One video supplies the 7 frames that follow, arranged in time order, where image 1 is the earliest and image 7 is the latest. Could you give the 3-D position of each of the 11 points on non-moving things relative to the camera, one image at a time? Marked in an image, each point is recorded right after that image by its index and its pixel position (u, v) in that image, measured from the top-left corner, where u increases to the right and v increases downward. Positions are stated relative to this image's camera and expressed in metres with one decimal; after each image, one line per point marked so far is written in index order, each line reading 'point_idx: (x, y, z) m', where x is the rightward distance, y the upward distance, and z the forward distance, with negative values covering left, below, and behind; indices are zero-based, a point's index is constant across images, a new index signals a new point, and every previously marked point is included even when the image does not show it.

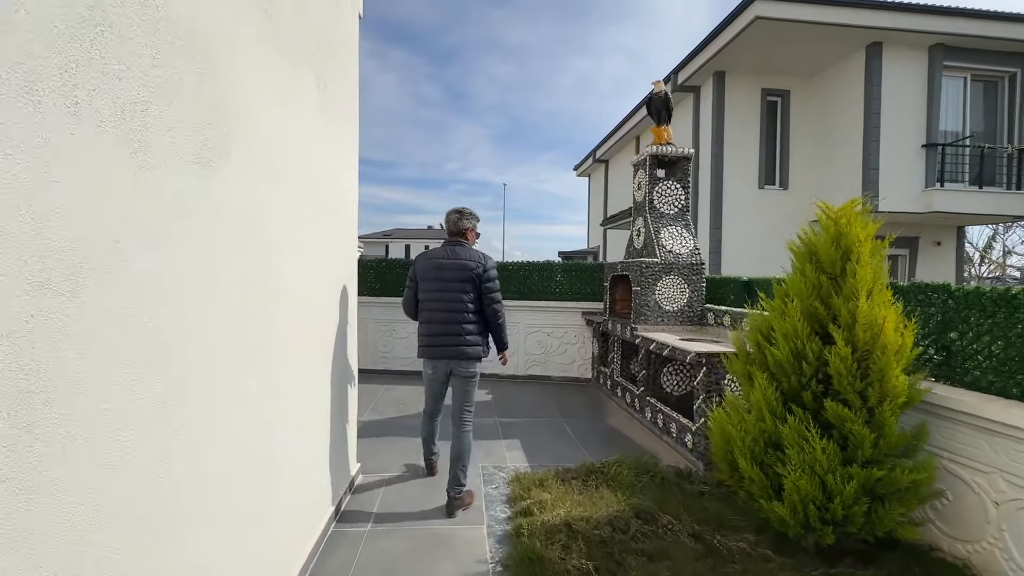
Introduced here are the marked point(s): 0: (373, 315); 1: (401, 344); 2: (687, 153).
0: (-2.2, -0.5, +7.2) m
1: (-1.7, -0.9, +7.2) m
2: (+2.0, +1.5, +5.2) m
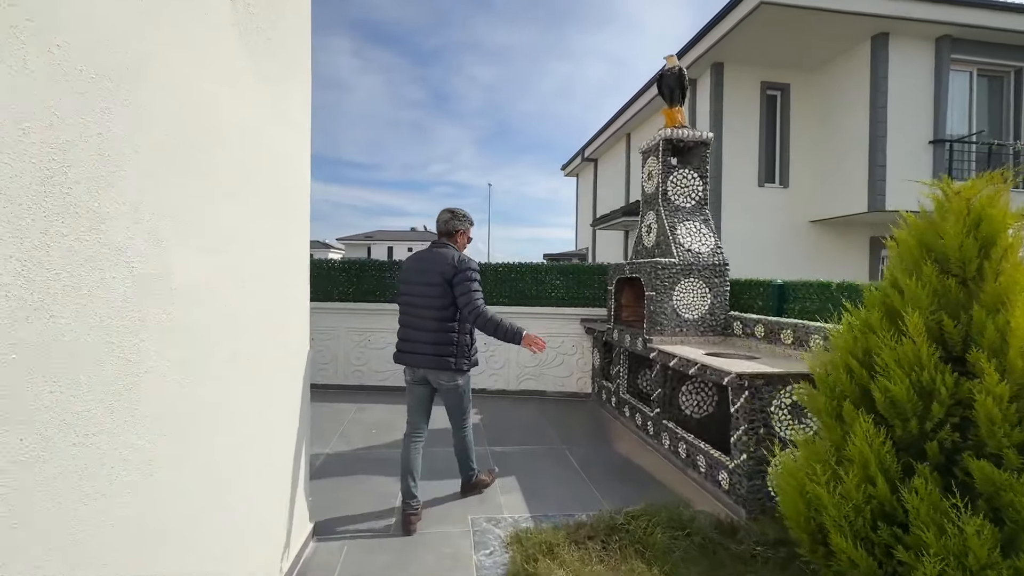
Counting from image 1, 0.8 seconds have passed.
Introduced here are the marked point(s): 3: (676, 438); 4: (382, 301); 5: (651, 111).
0: (-2.3, -0.5, +6.4) m
1: (-1.9, -1.0, +6.4) m
2: (+1.9, +1.5, +4.5) m
3: (+1.4, -1.3, +3.9) m
4: (-1.8, -0.2, +6.5) m
5: (+3.6, +4.6, +12.2) m
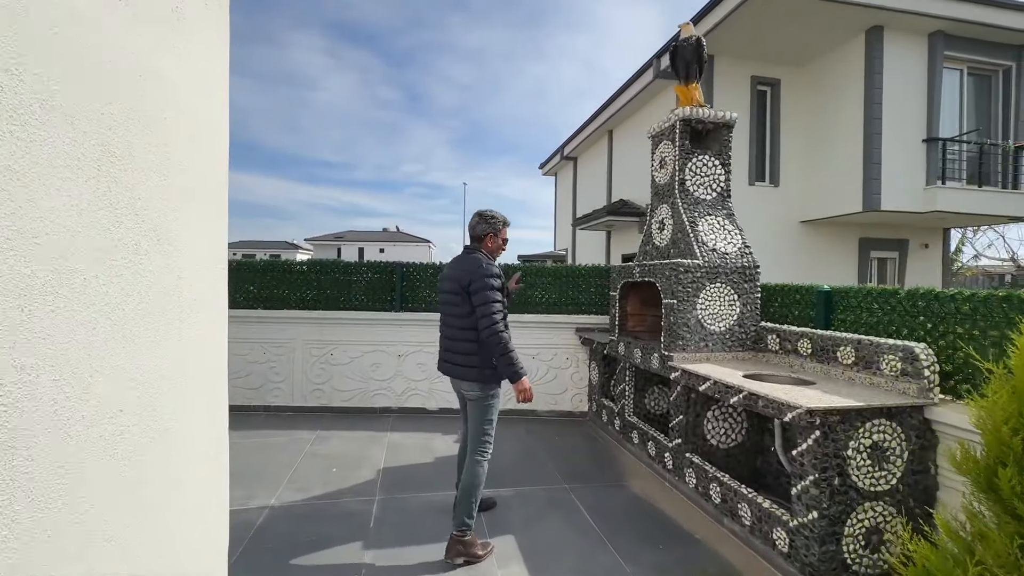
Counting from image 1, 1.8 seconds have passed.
0: (-2.5, -0.6, +5.5) m
1: (-2.0, -1.0, +5.6) m
2: (+1.8, +1.4, +3.9) m
3: (+1.3, -1.3, +3.2) m
4: (-2.0, -0.3, +5.6) m
5: (+3.1, +4.5, +11.6) m
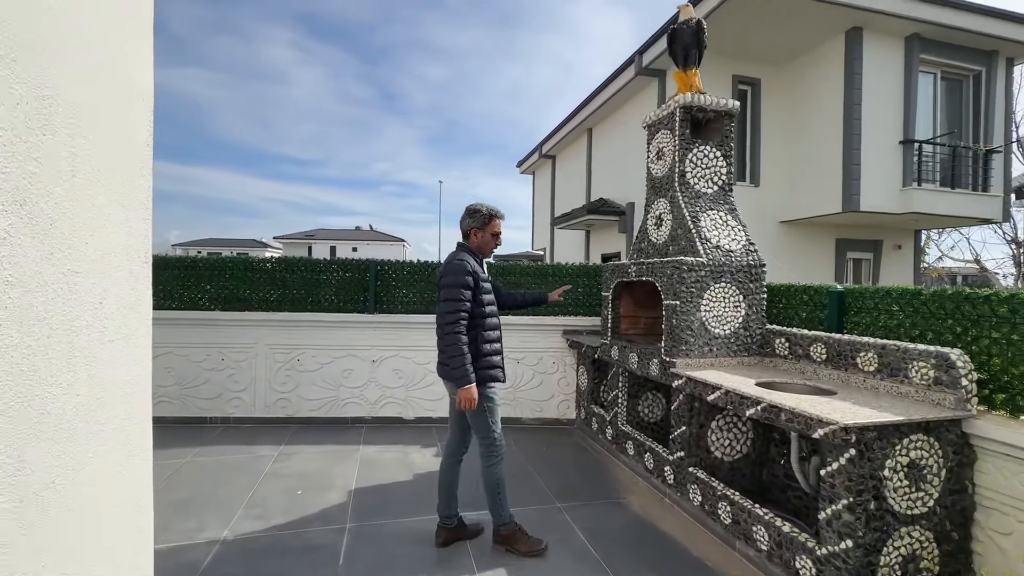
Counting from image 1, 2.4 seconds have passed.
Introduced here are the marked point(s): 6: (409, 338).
0: (-2.7, -0.6, +5.0) m
1: (-2.2, -1.0, +5.1) m
2: (+1.7, +1.4, +3.6) m
3: (+1.3, -1.3, +2.9) m
4: (-2.2, -0.2, +5.2) m
5: (+2.6, +4.5, +11.4) m
6: (-1.1, -0.6, +5.2) m
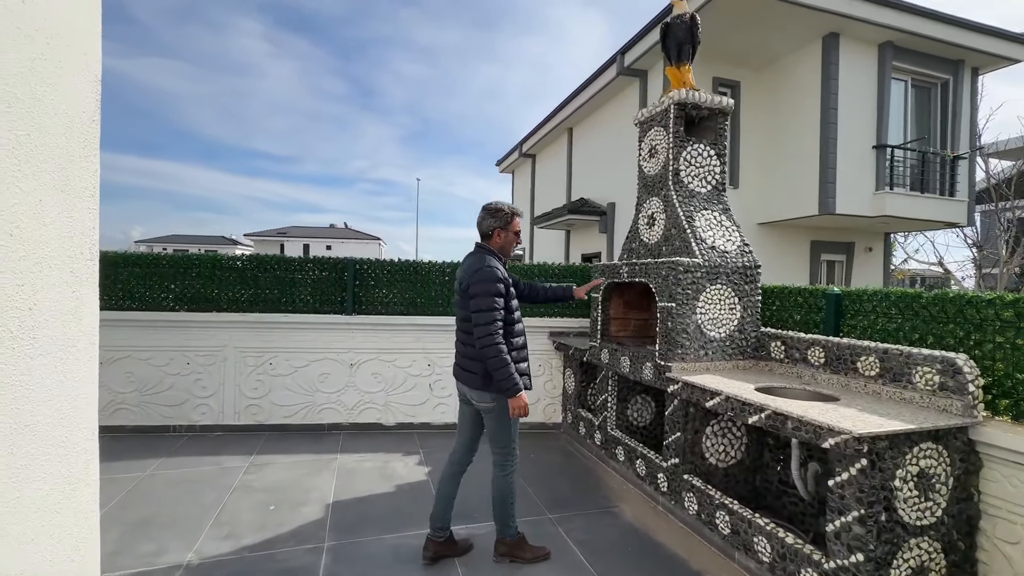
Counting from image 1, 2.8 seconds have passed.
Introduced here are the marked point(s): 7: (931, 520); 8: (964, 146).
0: (-2.8, -0.6, +4.7) m
1: (-2.4, -1.0, +4.8) m
2: (+1.6, +1.4, +3.5) m
3: (+1.2, -1.3, +2.9) m
4: (-2.3, -0.2, +4.9) m
5: (+2.1, +4.5, +11.4) m
6: (-1.3, -0.6, +5.0) m
7: (+1.9, -1.0, +2.1) m
8: (+9.8, +3.1, +10.1) m
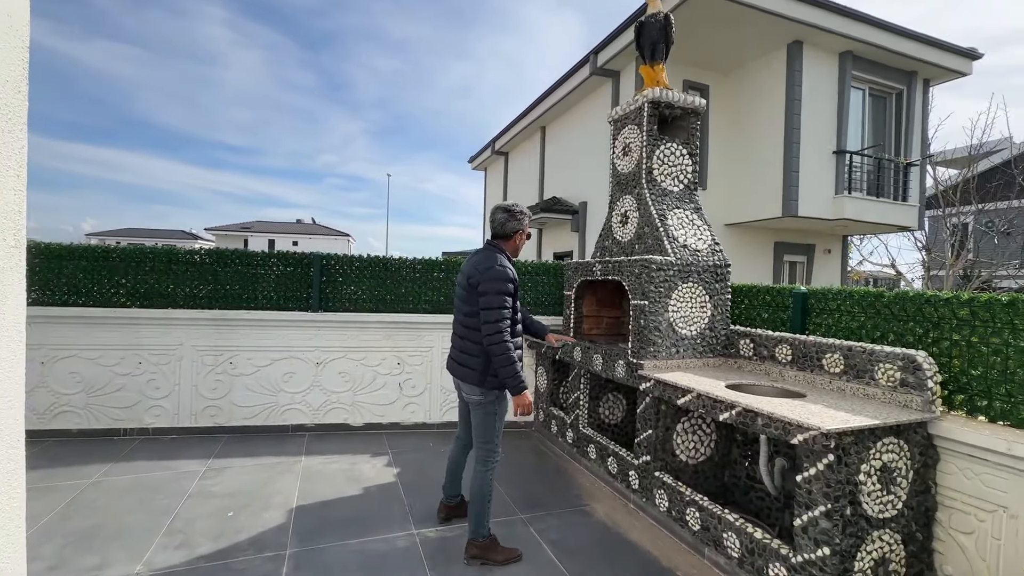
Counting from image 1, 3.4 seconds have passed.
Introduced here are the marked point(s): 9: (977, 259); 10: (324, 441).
0: (-3.1, -0.6, +4.5) m
1: (-2.7, -1.0, +4.6) m
2: (+1.4, +1.4, +3.6) m
3: (+1.0, -1.3, +2.9) m
4: (-2.6, -0.2, +4.7) m
5: (+1.4, +4.5, +11.4) m
6: (-1.6, -0.5, +4.8) m
7: (+1.8, -1.0, +2.2) m
8: (+9.2, +3.1, +10.7) m
9: (+9.6, +0.6, +9.6) m
10: (-1.8, -1.5, +4.5) m
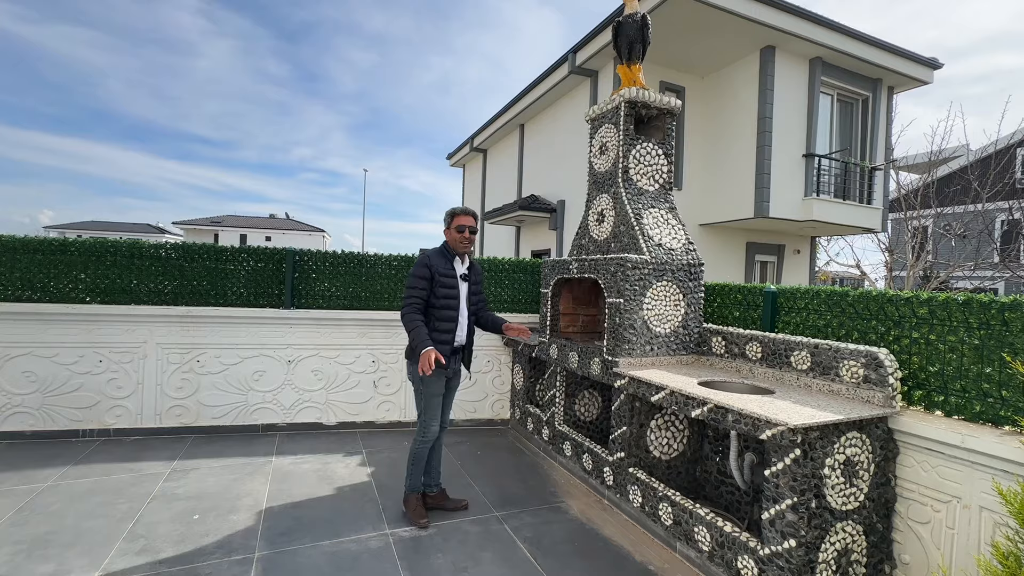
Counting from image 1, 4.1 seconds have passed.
0: (-3.3, -0.5, +4.3) m
1: (-2.9, -0.9, +4.5) m
2: (+1.3, +1.4, +3.6) m
3: (+0.9, -1.3, +2.9) m
4: (-2.8, -0.2, +4.6) m
5: (+0.9, +4.6, +11.4) m
6: (-1.8, -0.5, +4.7) m
7: (+1.6, -1.0, +2.2) m
8: (+8.7, +3.1, +11.1) m
9: (+9.1, +0.6, +10.0) m
10: (-2.0, -1.4, +4.4) m
